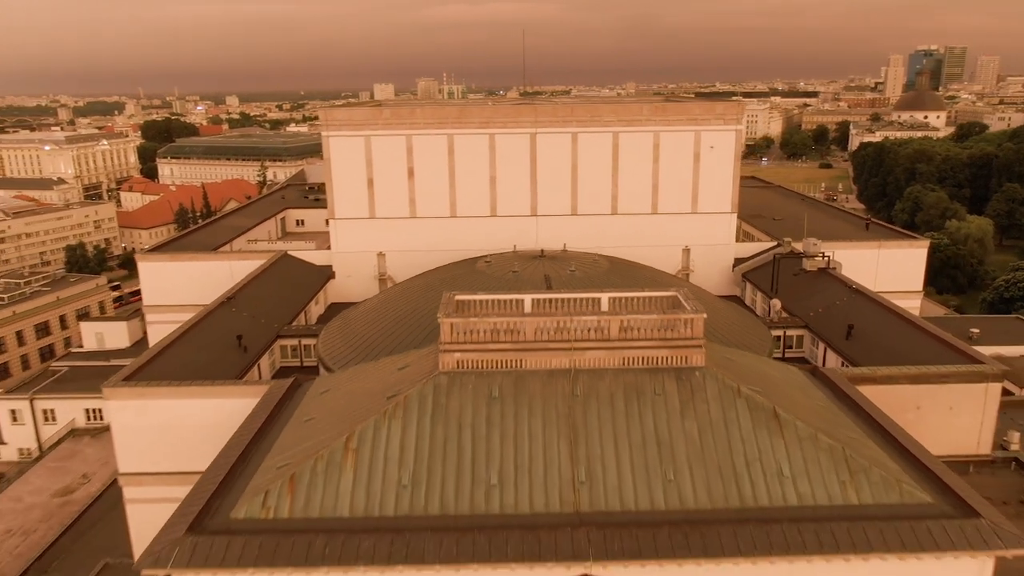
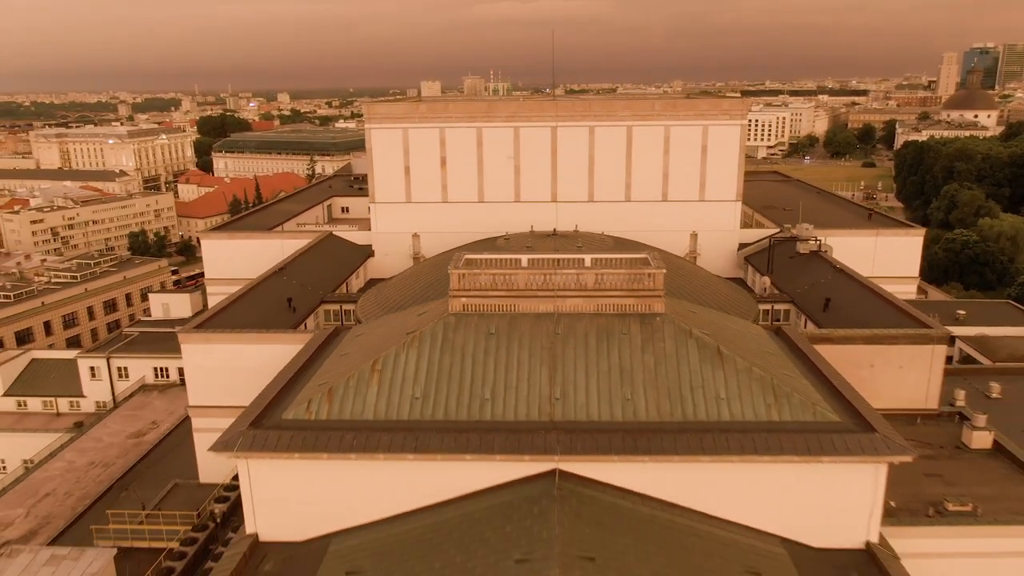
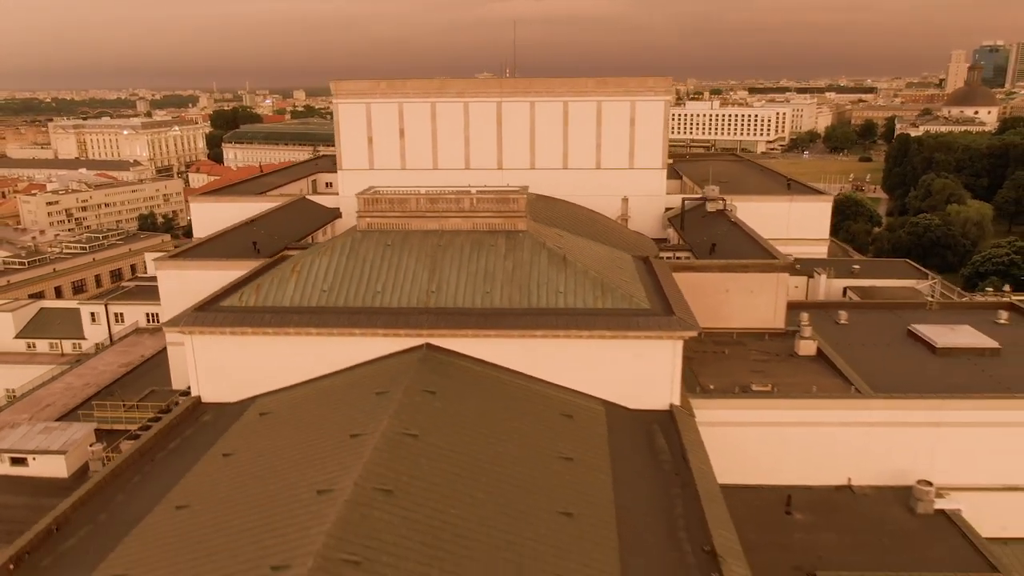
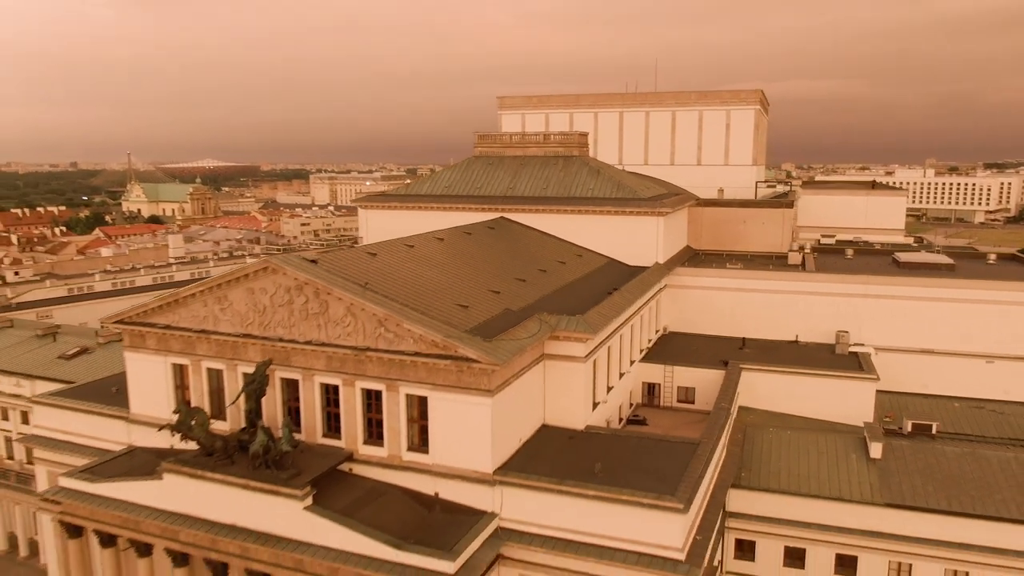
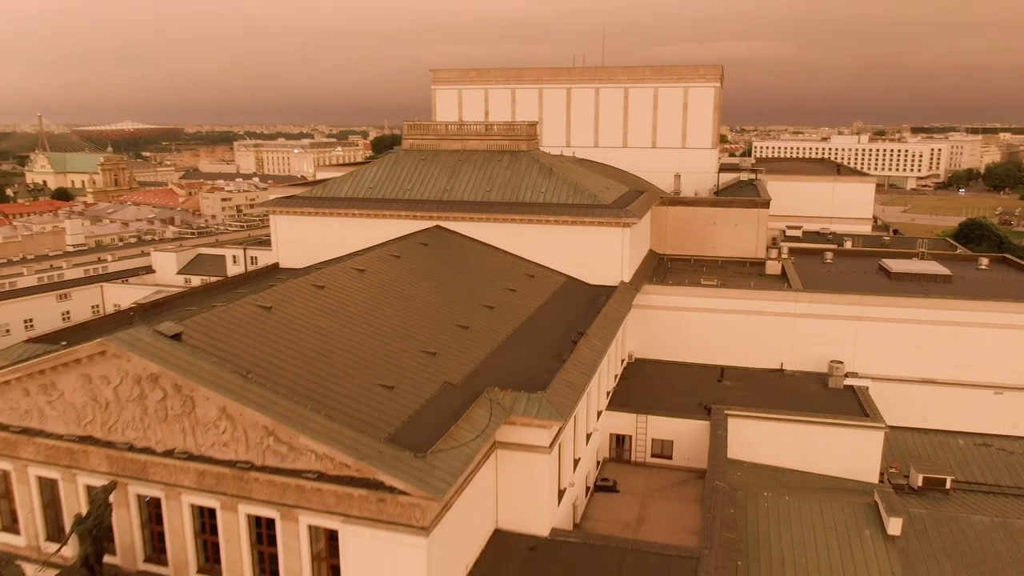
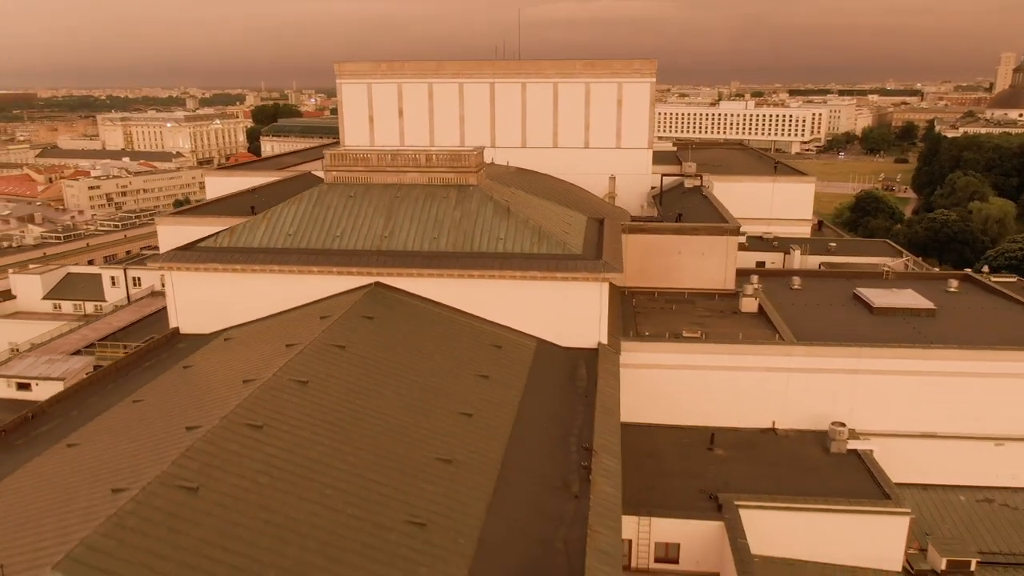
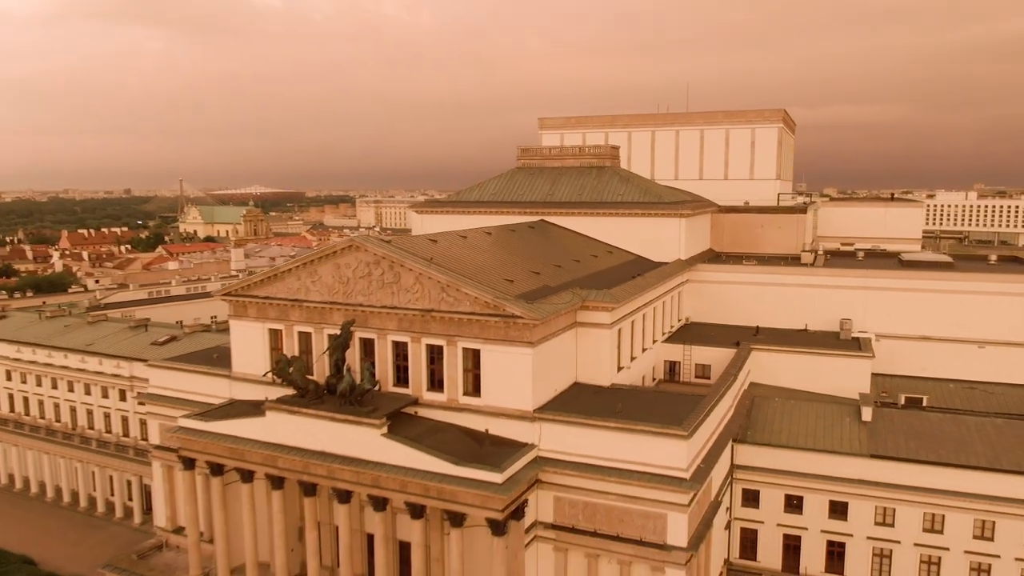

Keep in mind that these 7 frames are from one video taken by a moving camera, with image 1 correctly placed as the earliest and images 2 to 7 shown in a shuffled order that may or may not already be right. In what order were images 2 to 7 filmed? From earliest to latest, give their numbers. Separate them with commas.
2, 3, 6, 5, 4, 7
